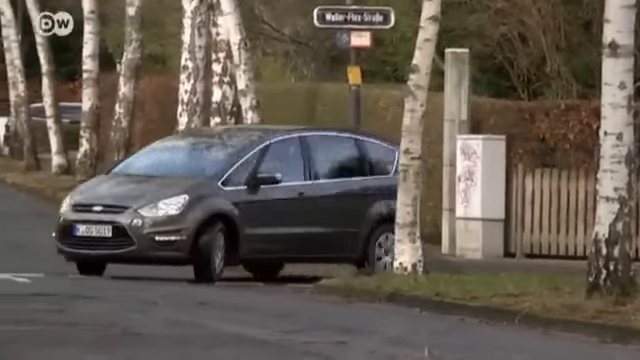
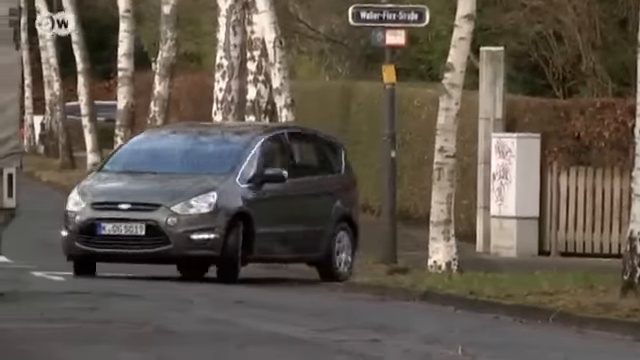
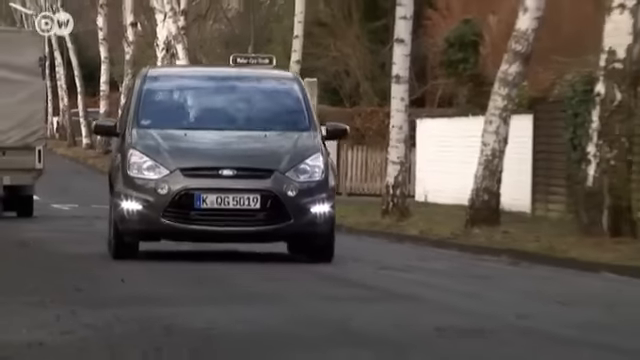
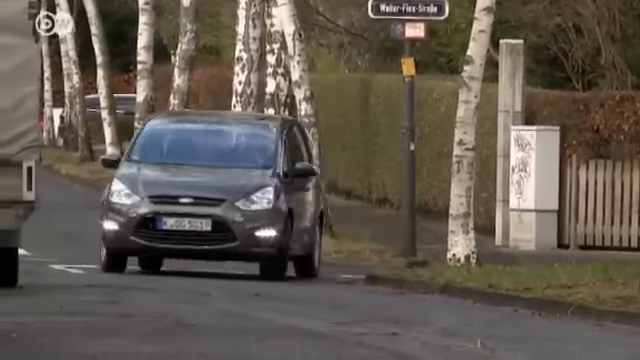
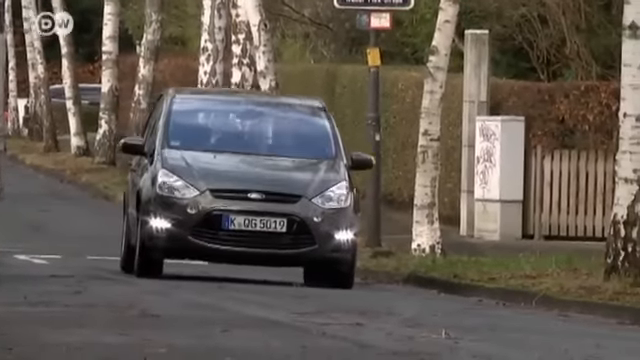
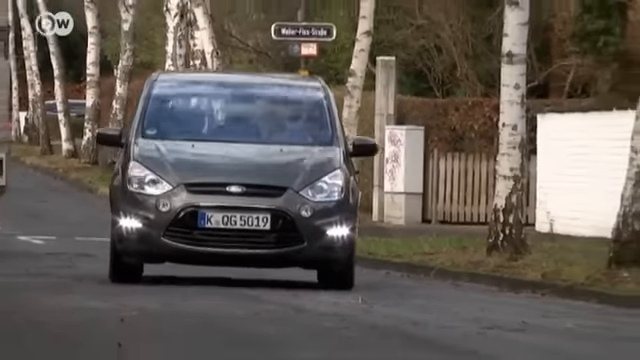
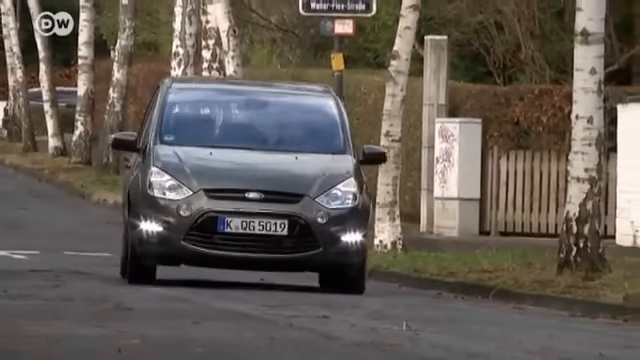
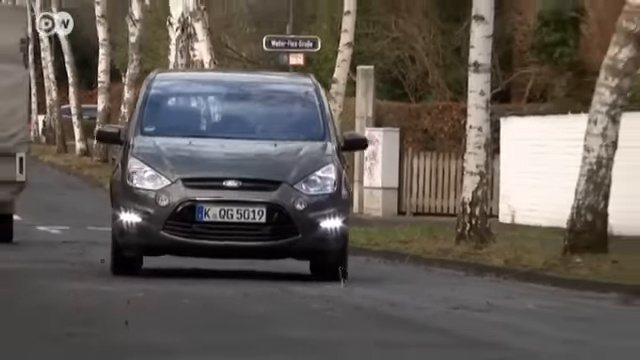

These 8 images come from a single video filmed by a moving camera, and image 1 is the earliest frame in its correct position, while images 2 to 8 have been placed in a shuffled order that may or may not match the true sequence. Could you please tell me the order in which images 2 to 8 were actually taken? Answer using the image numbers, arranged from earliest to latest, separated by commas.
2, 4, 5, 7, 6, 8, 3
